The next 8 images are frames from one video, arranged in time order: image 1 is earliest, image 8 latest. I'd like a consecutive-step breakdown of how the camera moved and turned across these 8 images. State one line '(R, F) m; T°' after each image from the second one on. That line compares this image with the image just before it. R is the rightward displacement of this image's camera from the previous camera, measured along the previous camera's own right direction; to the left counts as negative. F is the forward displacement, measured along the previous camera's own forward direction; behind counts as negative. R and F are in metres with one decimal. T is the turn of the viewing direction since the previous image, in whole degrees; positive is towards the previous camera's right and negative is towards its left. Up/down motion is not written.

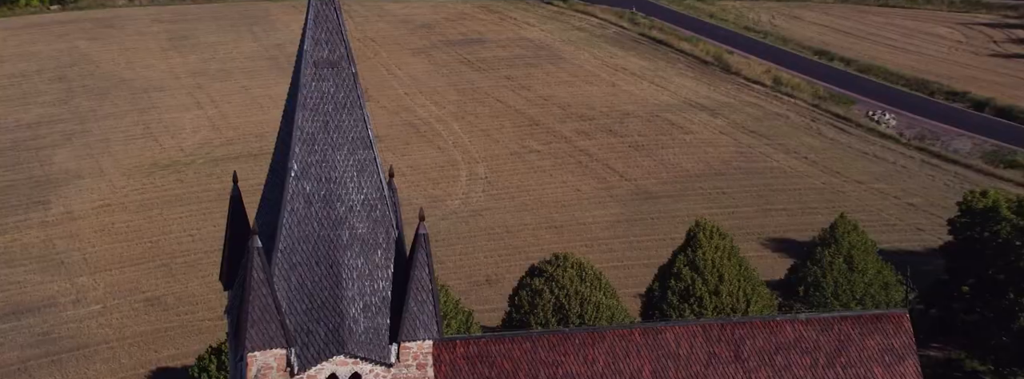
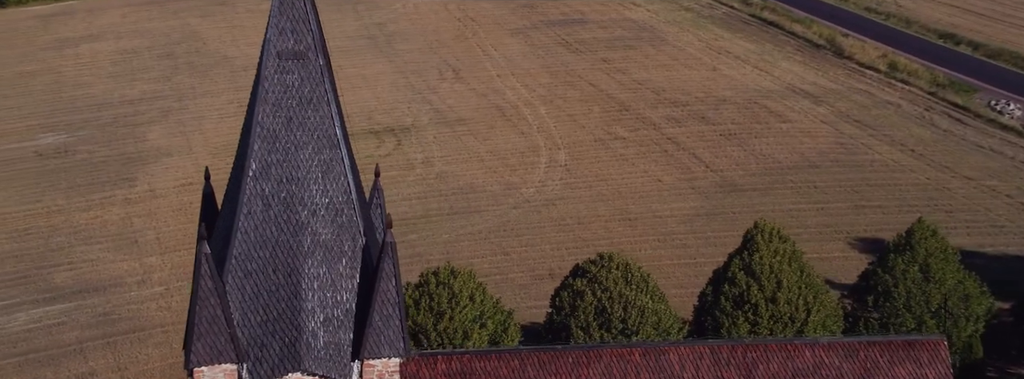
(+1.4, +0.9) m; -7°
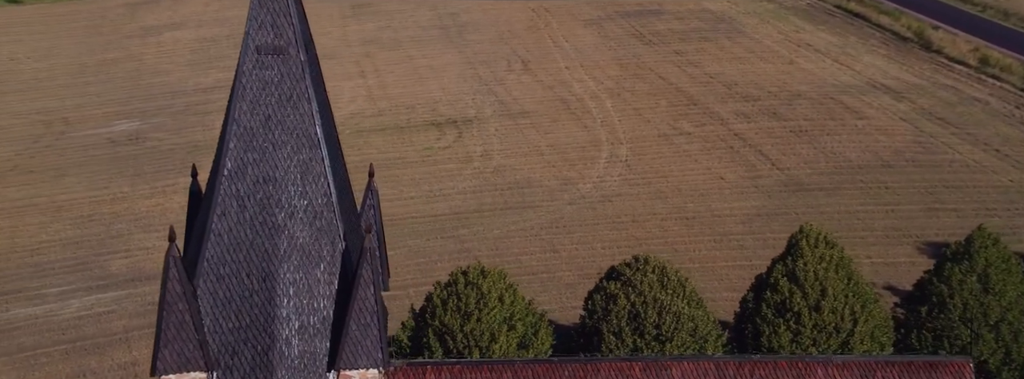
(+1.0, +0.5) m; -5°
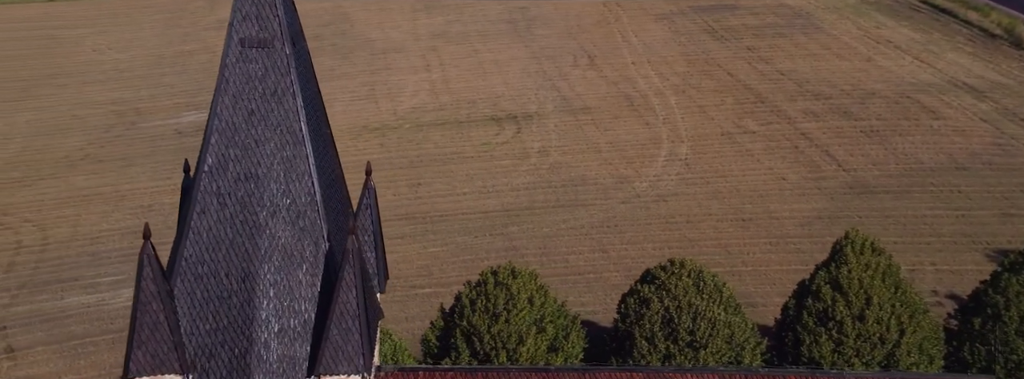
(+0.9, +0.4) m; -5°
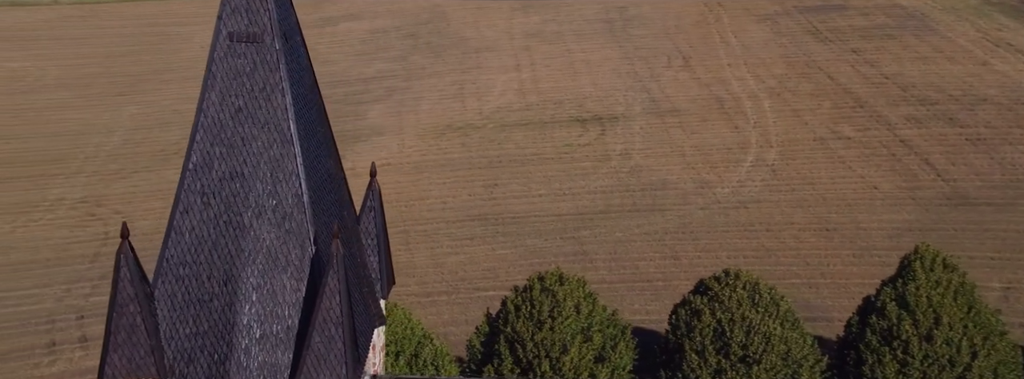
(+1.1, +0.6) m; -6°
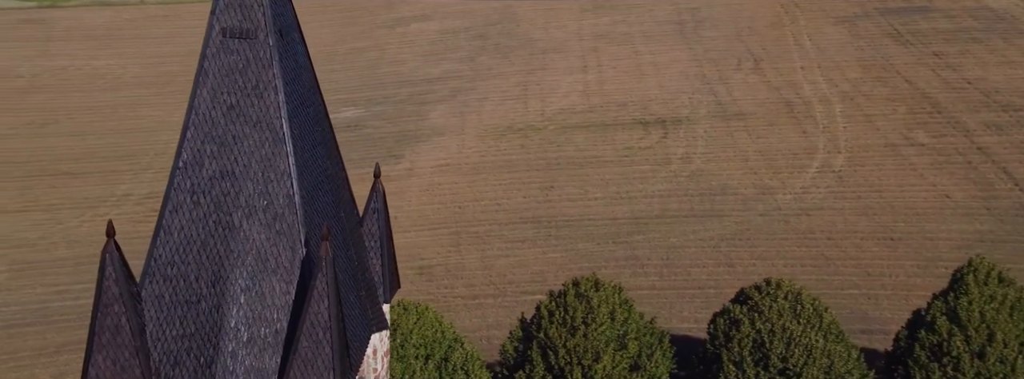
(+0.8, +0.4) m; -4°
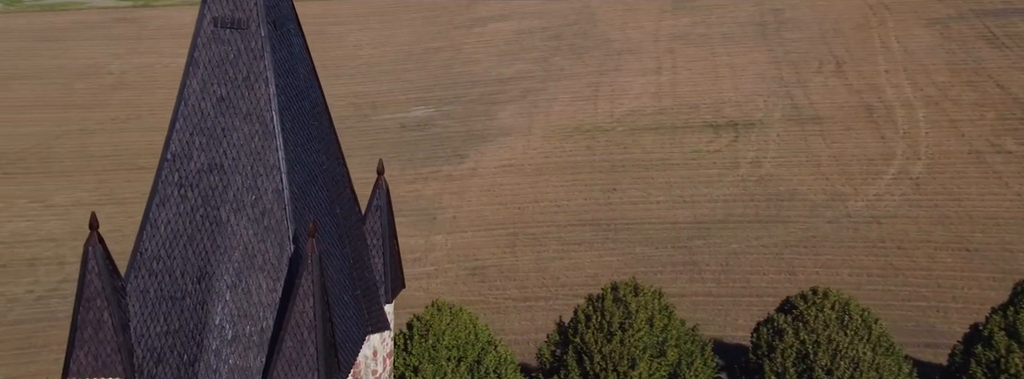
(+0.8, +0.4) m; -5°
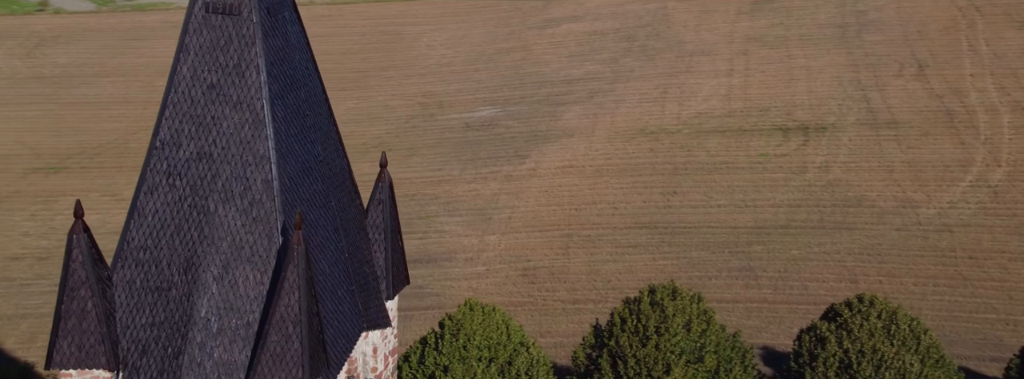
(+0.8, +0.4) m; -5°
